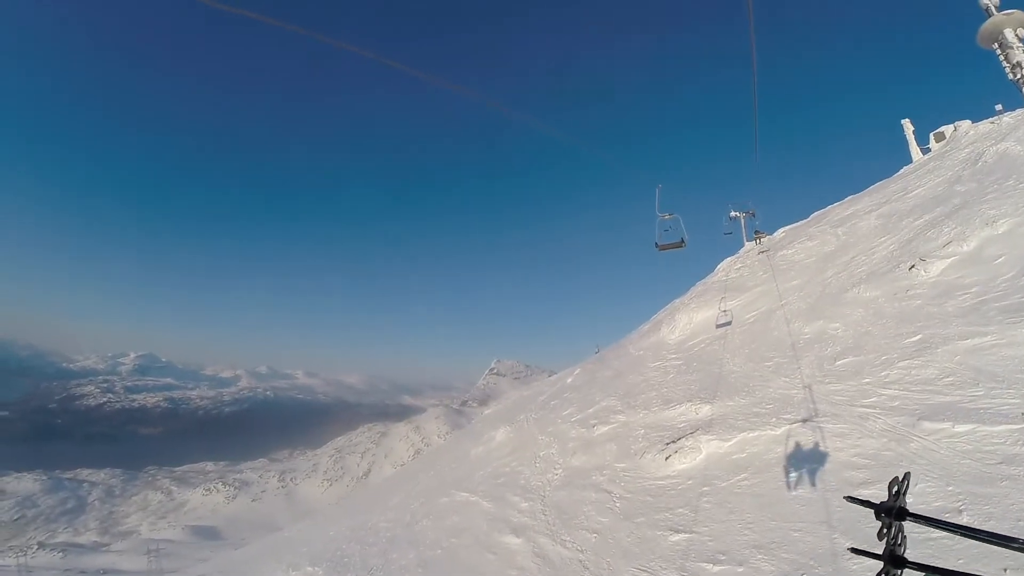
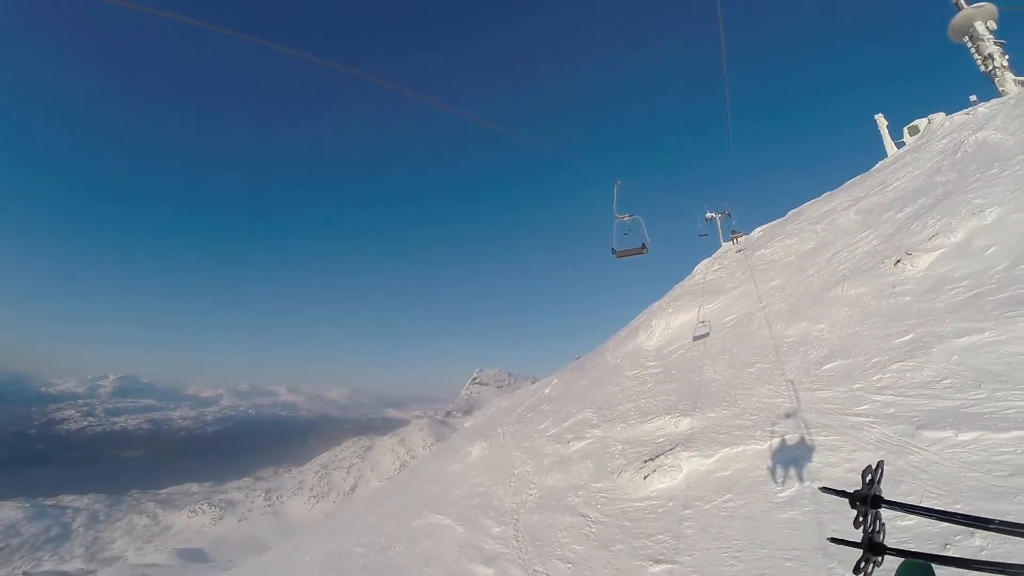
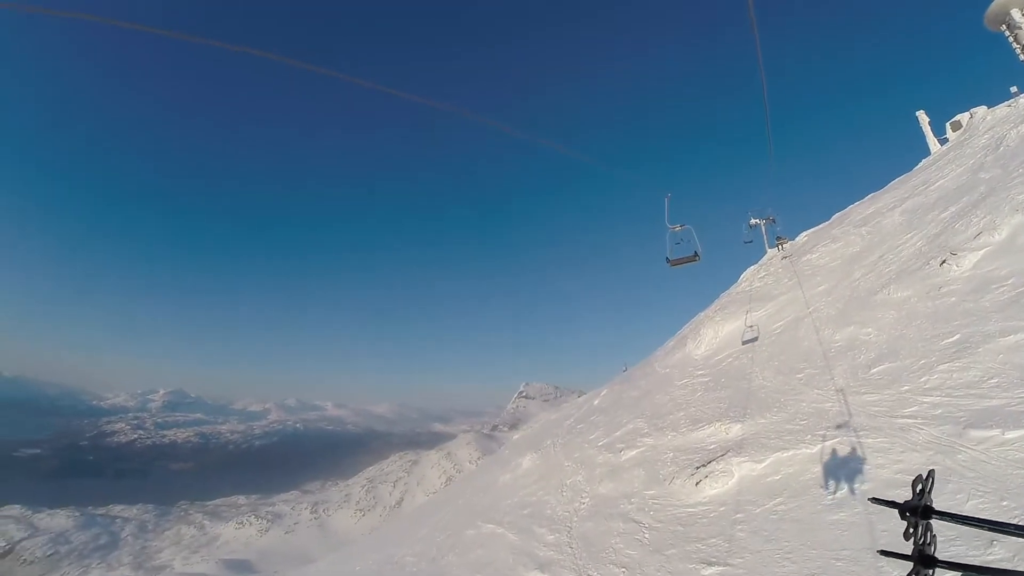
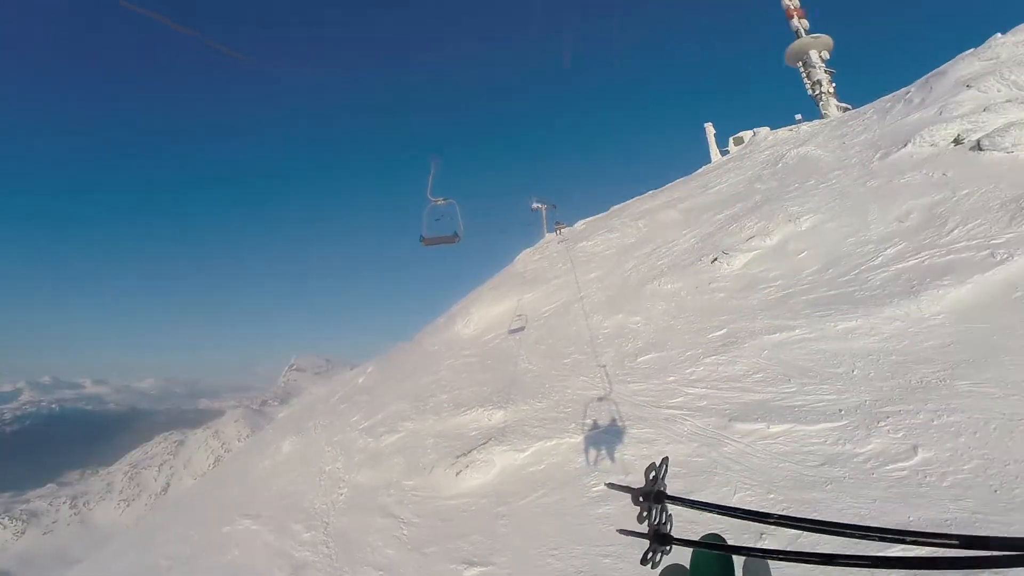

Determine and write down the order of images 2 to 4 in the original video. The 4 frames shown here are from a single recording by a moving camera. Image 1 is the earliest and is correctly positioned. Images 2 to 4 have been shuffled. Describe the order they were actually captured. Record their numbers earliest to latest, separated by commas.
3, 2, 4
